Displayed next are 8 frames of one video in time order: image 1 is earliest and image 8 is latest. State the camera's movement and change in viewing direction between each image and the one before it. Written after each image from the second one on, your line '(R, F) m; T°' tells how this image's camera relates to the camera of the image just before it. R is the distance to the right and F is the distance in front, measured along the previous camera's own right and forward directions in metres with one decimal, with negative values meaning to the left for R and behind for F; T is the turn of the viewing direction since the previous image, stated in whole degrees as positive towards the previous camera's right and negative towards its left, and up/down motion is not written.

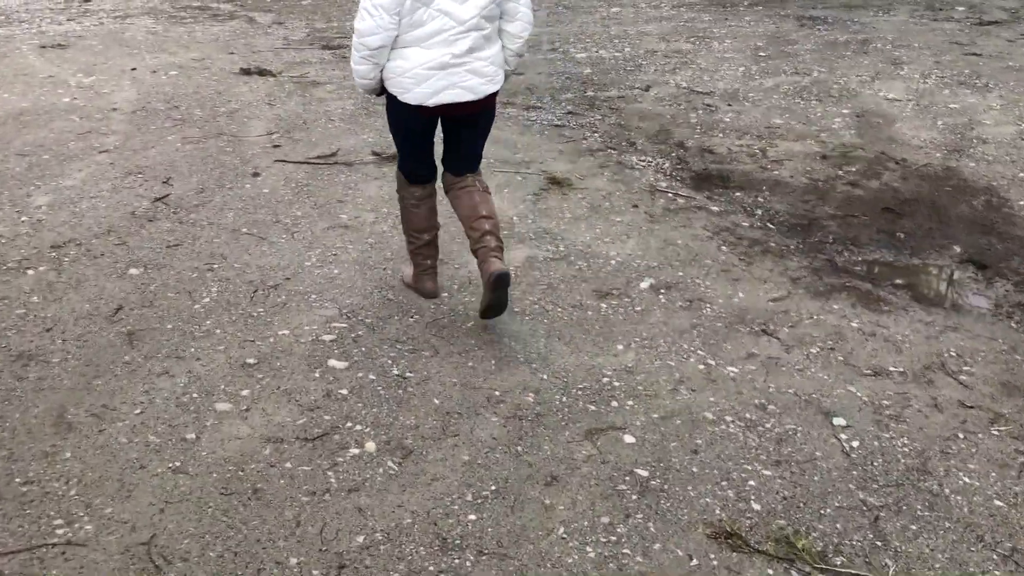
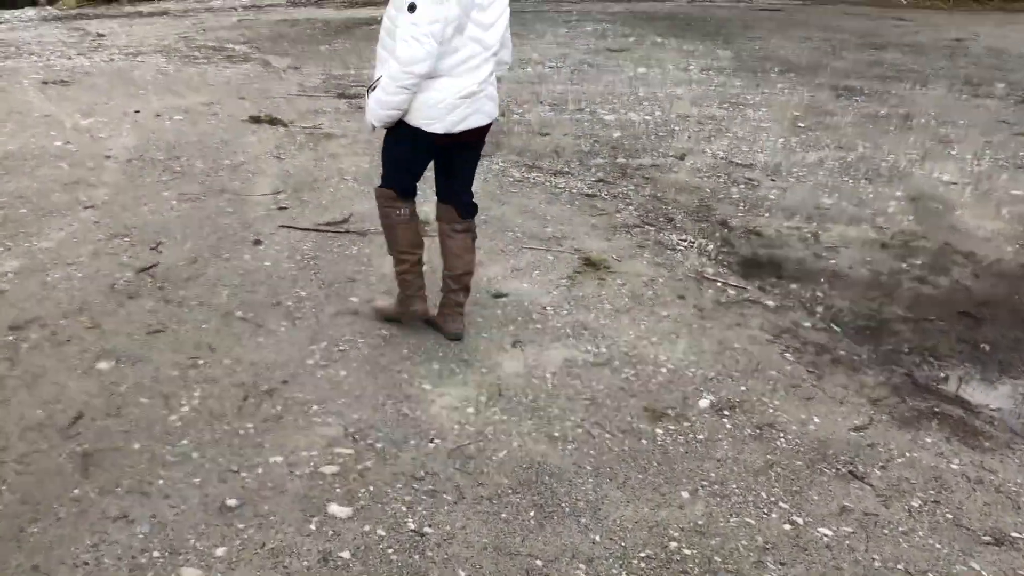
(-0.1, +0.4) m; 0°
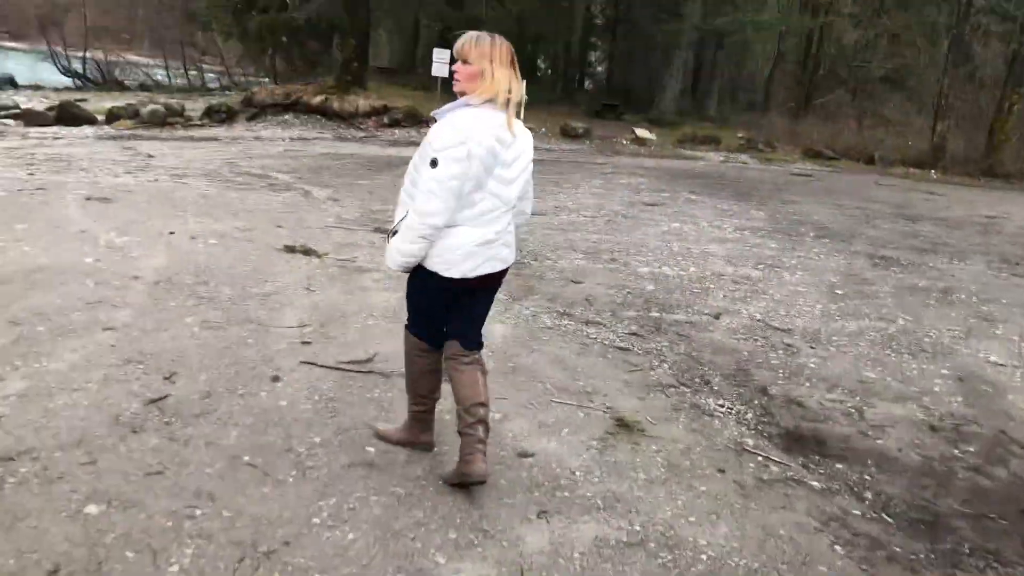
(0.0, +0.2) m; -2°
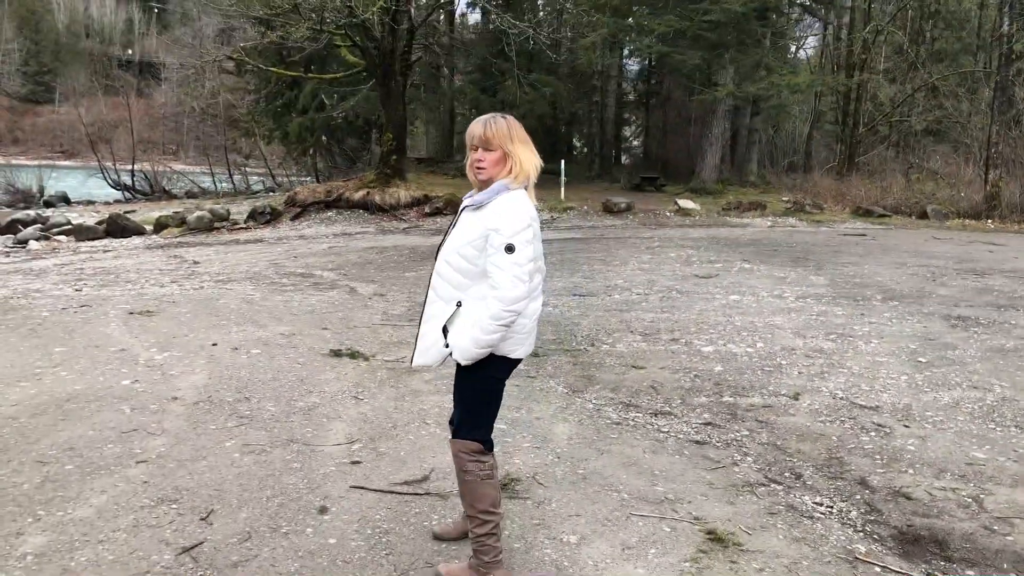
(0.0, +0.3) m; -3°
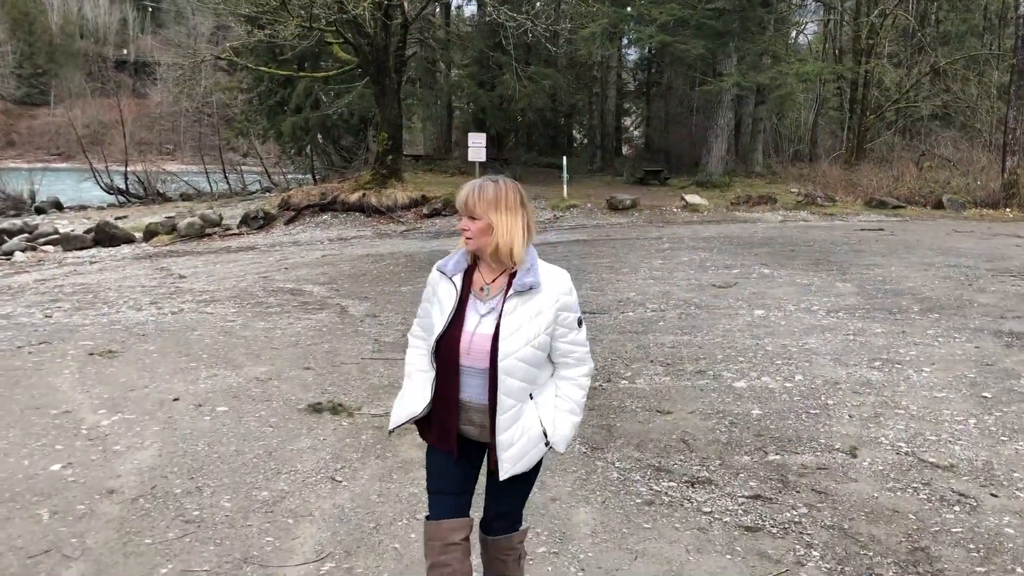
(0.0, +0.8) m; 0°
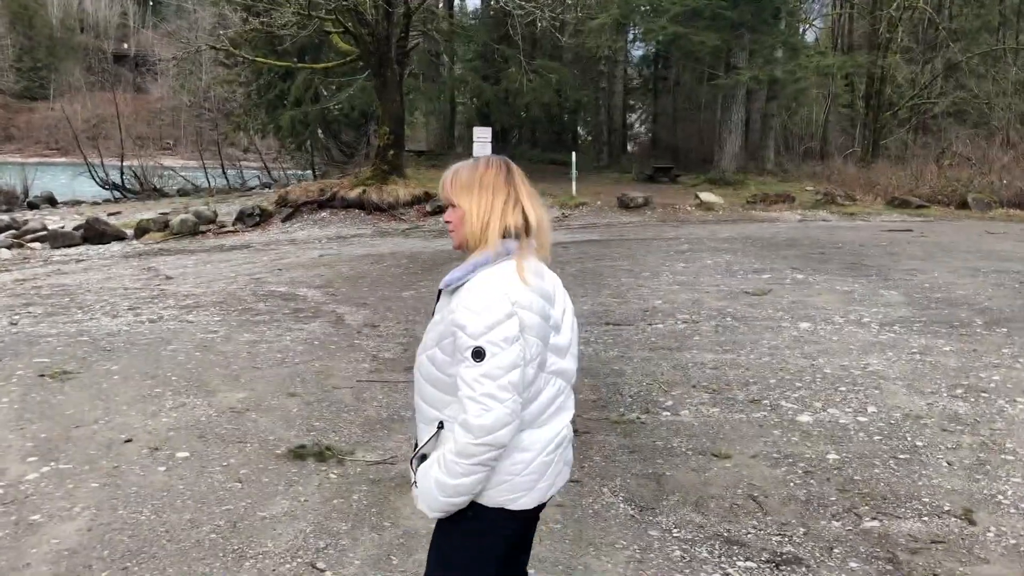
(-0.1, +0.9) m; 0°
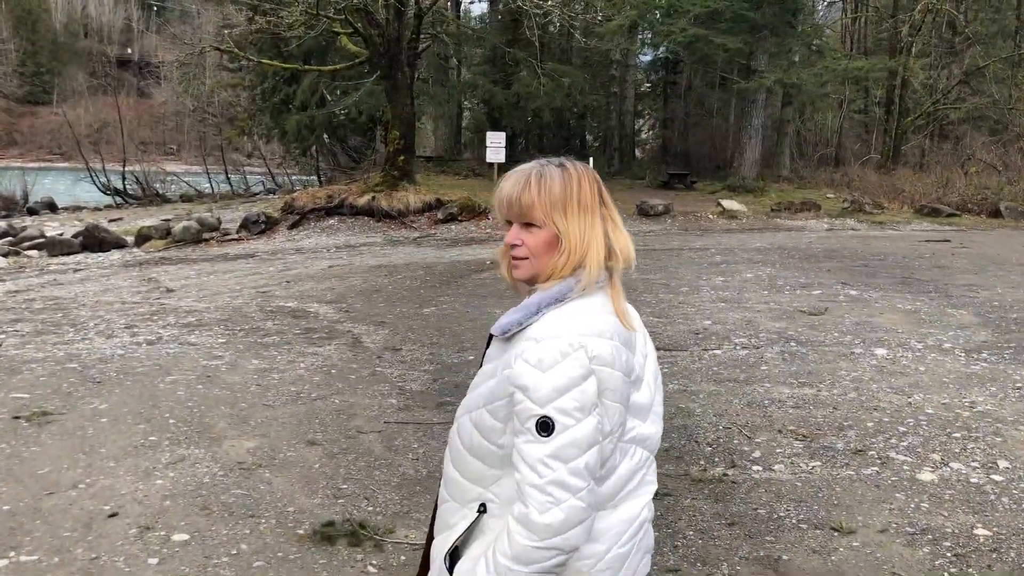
(-0.3, +0.8) m; 0°
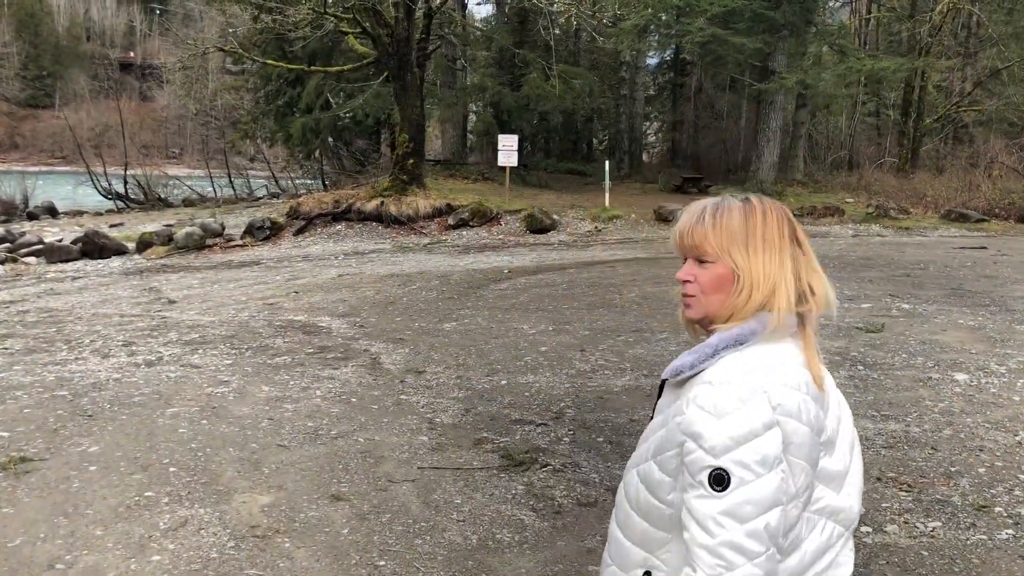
(-0.2, +0.7) m; 0°
